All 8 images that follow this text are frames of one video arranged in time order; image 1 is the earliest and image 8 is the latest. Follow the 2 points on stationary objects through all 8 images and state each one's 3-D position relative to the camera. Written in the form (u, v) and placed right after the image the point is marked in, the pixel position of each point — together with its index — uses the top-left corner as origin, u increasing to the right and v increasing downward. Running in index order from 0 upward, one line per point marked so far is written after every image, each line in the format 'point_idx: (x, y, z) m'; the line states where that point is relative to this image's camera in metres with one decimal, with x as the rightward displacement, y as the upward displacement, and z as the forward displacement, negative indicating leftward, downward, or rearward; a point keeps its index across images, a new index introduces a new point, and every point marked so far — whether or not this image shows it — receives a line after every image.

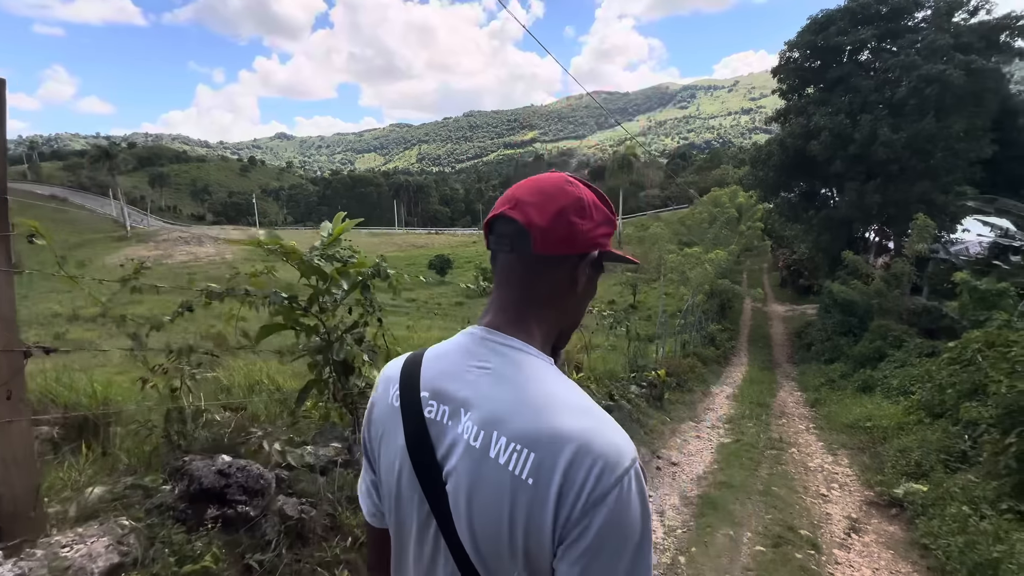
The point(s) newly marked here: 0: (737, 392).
0: (+5.3, -2.5, +10.8) m
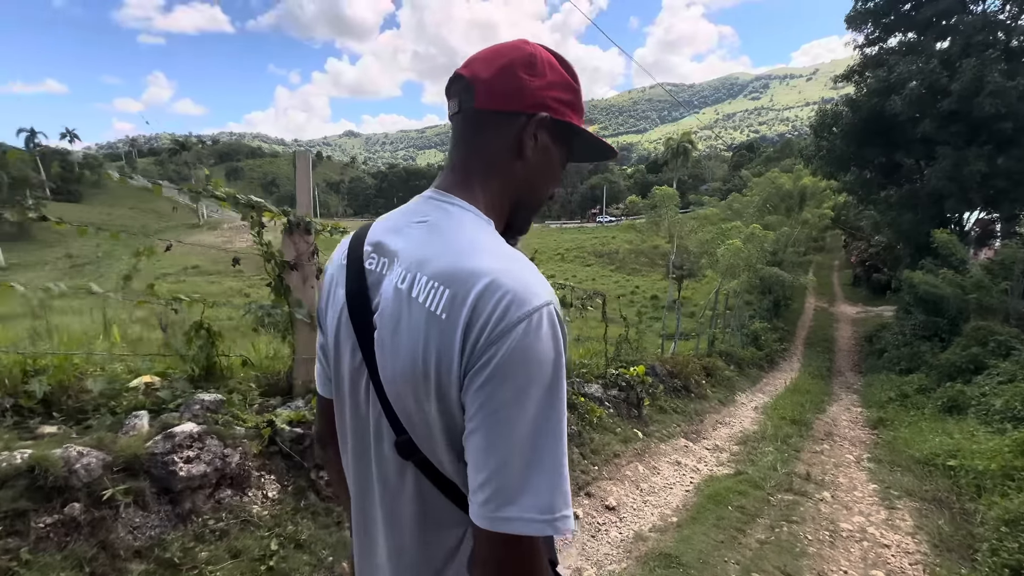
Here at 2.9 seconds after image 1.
0: (+5.0, -2.3, +8.7) m
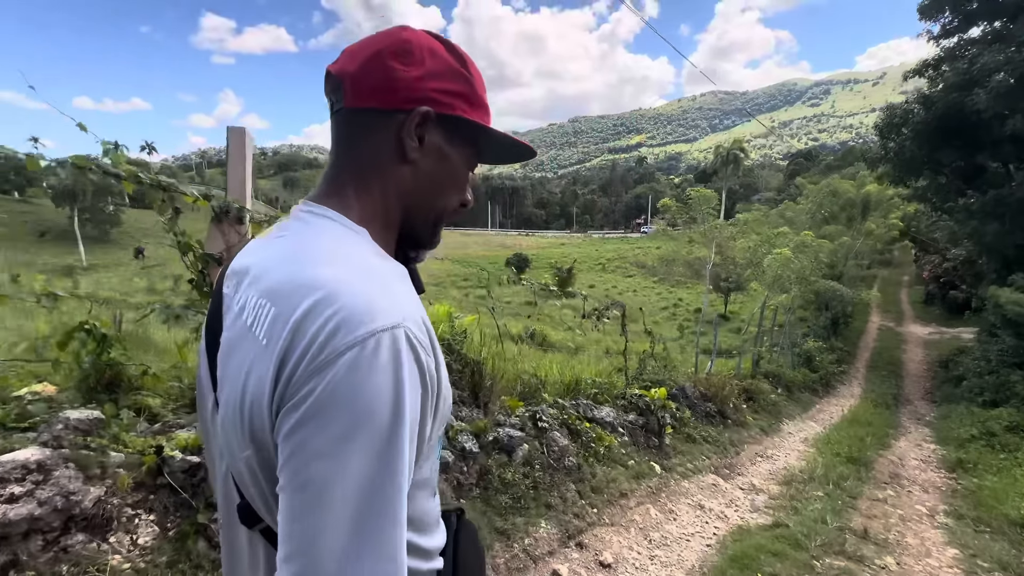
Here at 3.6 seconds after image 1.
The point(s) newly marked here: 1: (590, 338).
0: (+5.4, -2.5, +7.7) m
1: (+1.9, -1.2, +10.8) m
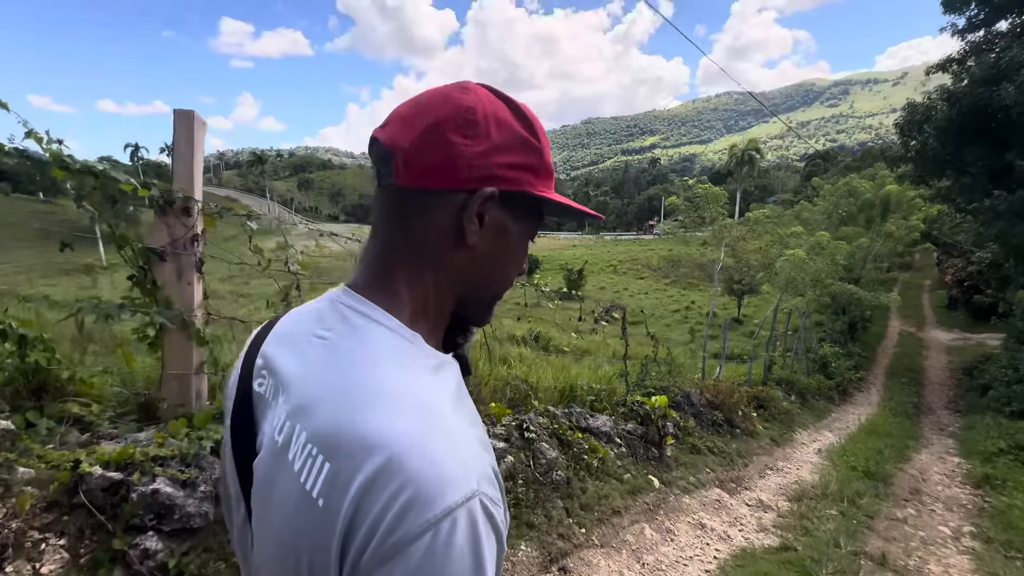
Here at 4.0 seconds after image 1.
0: (+5.4, -2.6, +7.4) m
1: (+2.0, -1.2, +10.5) m
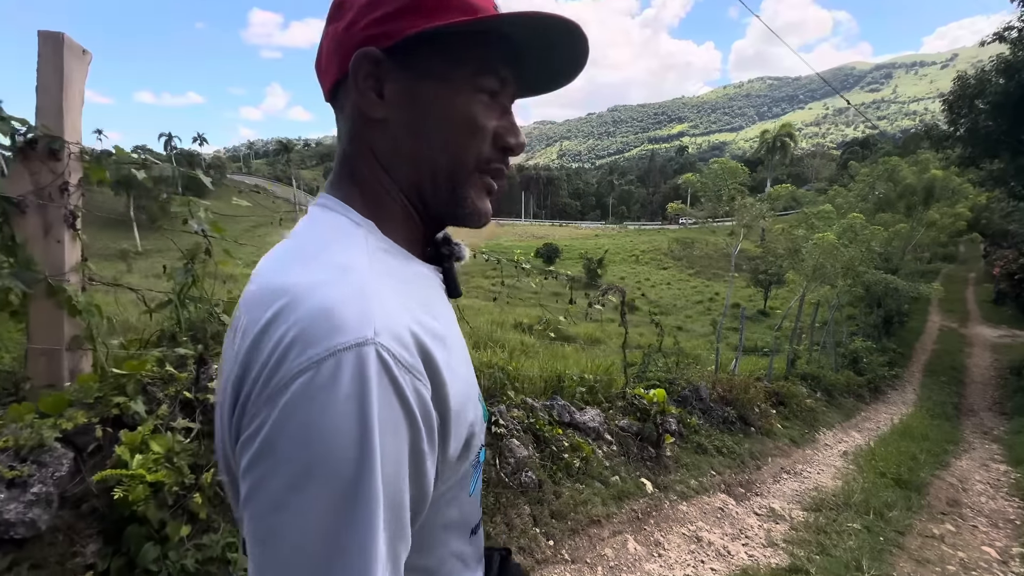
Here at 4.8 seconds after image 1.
0: (+5.4, -2.4, +6.8) m
1: (+2.2, -0.9, +10.1) m
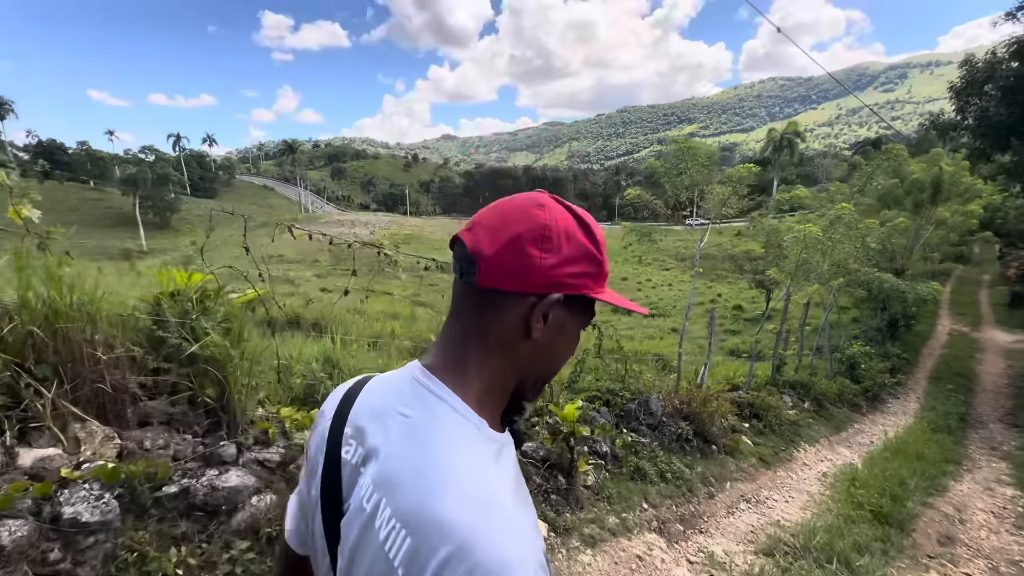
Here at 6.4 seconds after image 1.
0: (+4.7, -2.4, +6.1) m
1: (+1.6, -0.9, +9.4) m
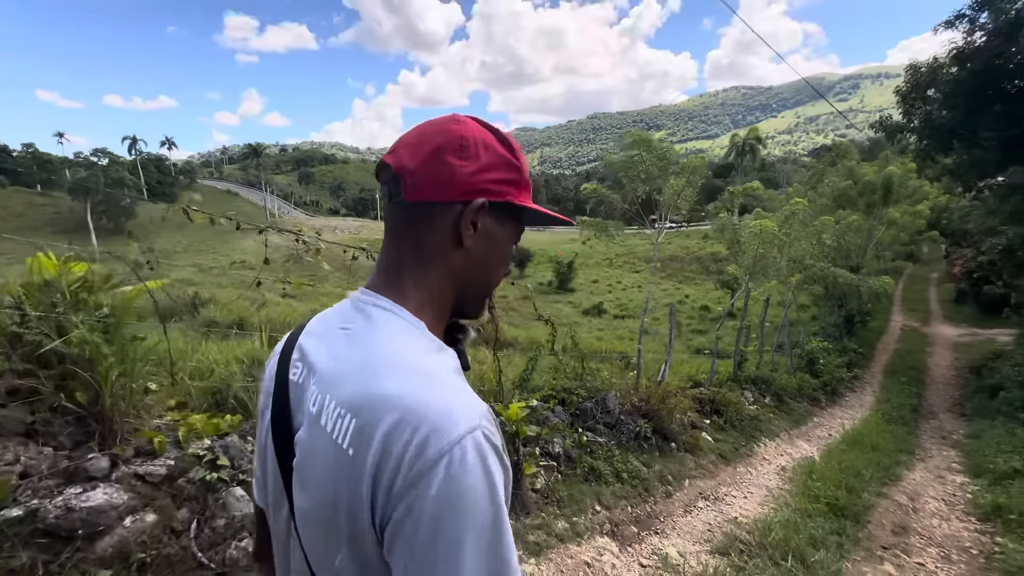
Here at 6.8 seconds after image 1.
0: (+4.2, -2.3, +6.2) m
1: (+0.9, -0.9, +9.3) m
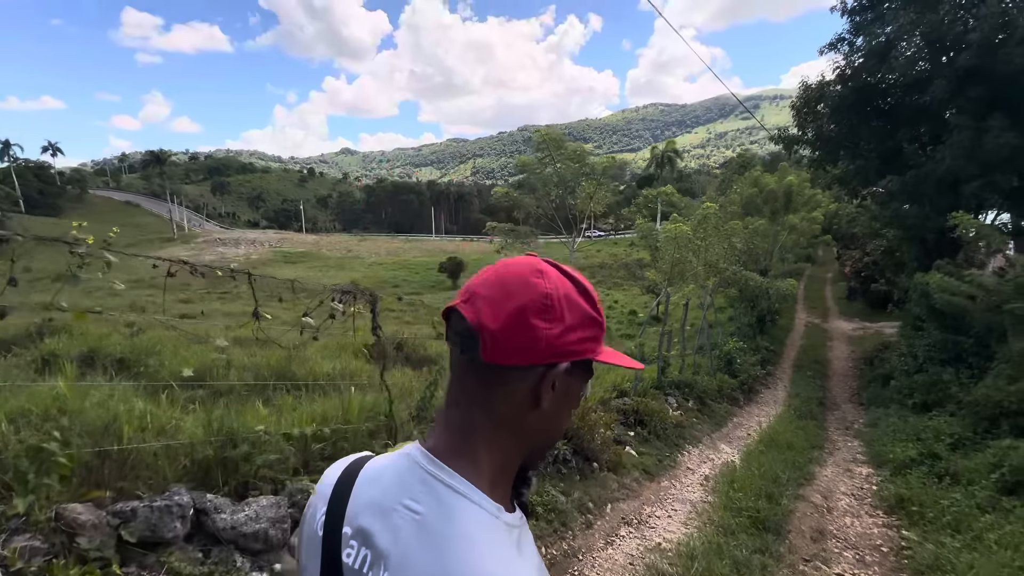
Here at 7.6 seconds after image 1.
0: (+3.2, -2.4, +6.3) m
1: (-0.6, -1.2, +8.9) m
